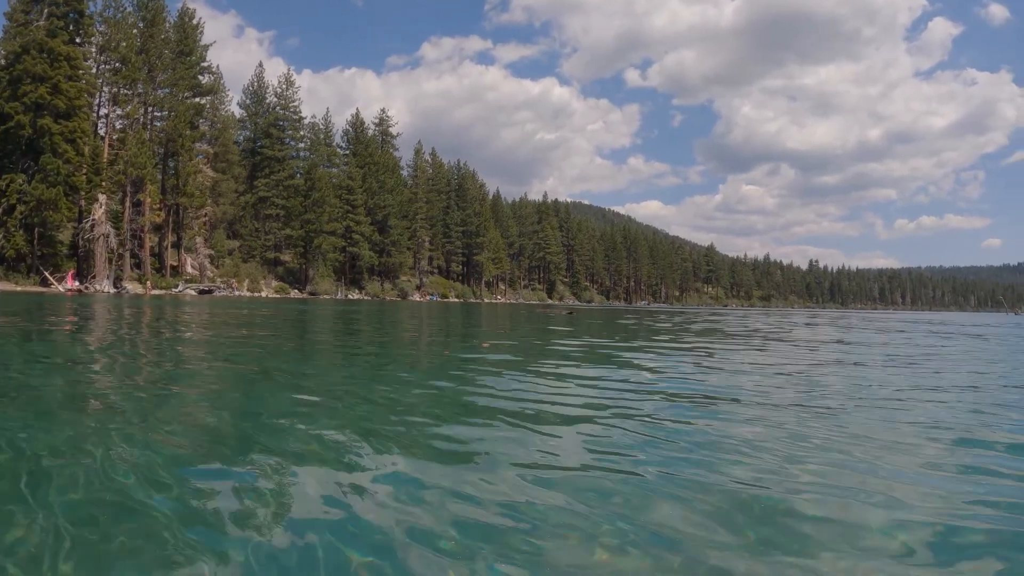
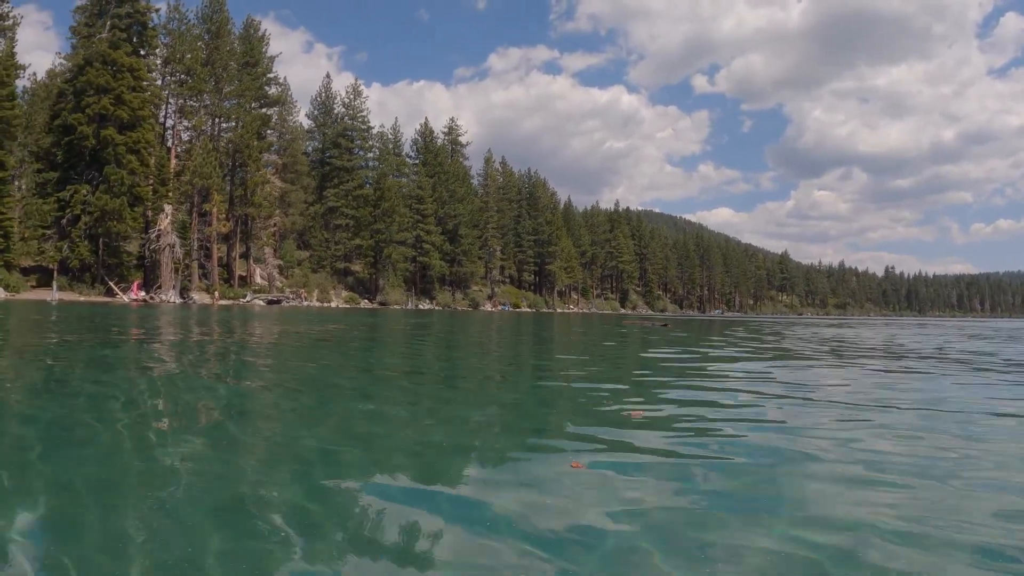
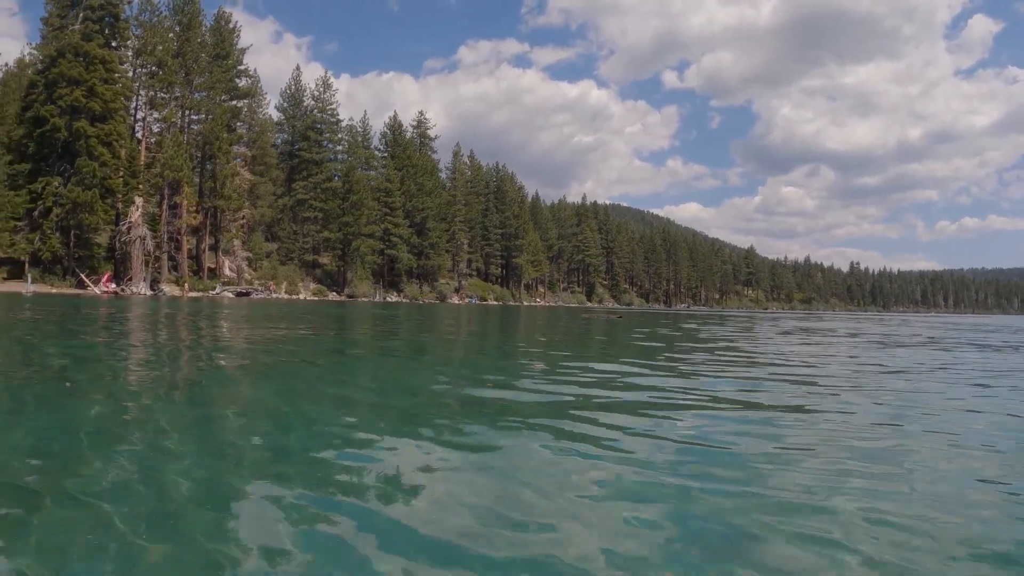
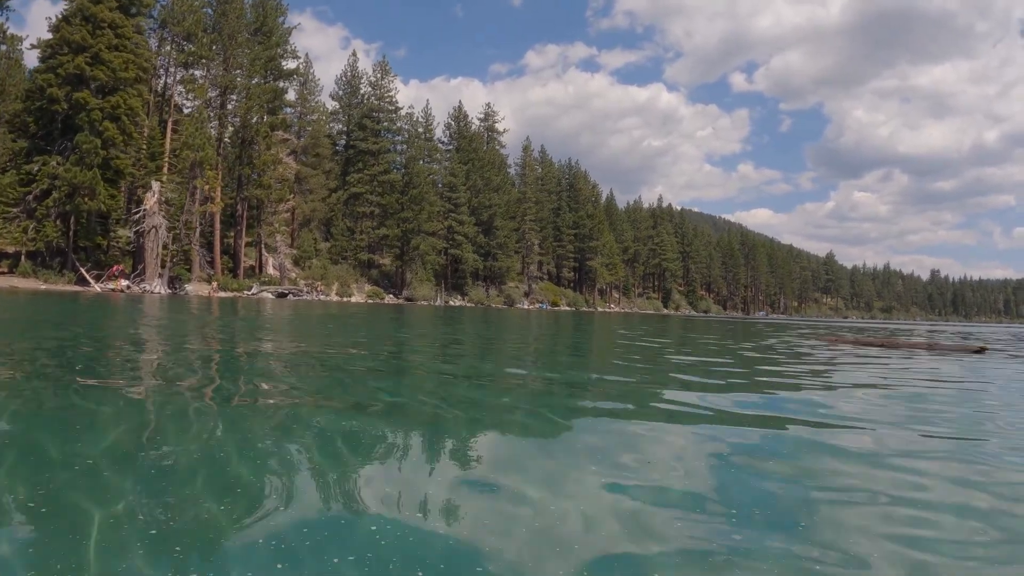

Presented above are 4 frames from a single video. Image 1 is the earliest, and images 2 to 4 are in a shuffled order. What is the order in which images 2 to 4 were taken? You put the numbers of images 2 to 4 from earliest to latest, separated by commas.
3, 2, 4
